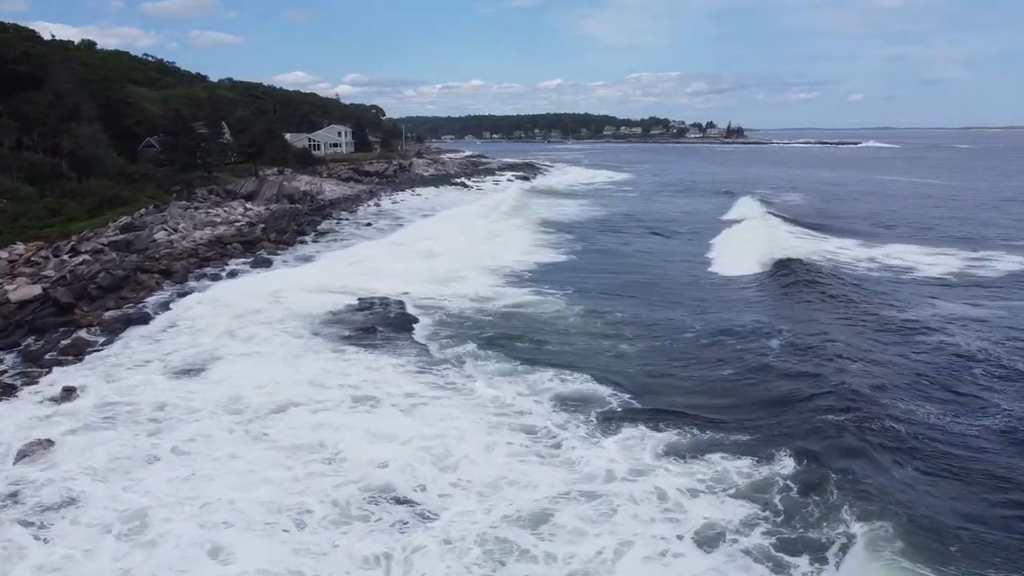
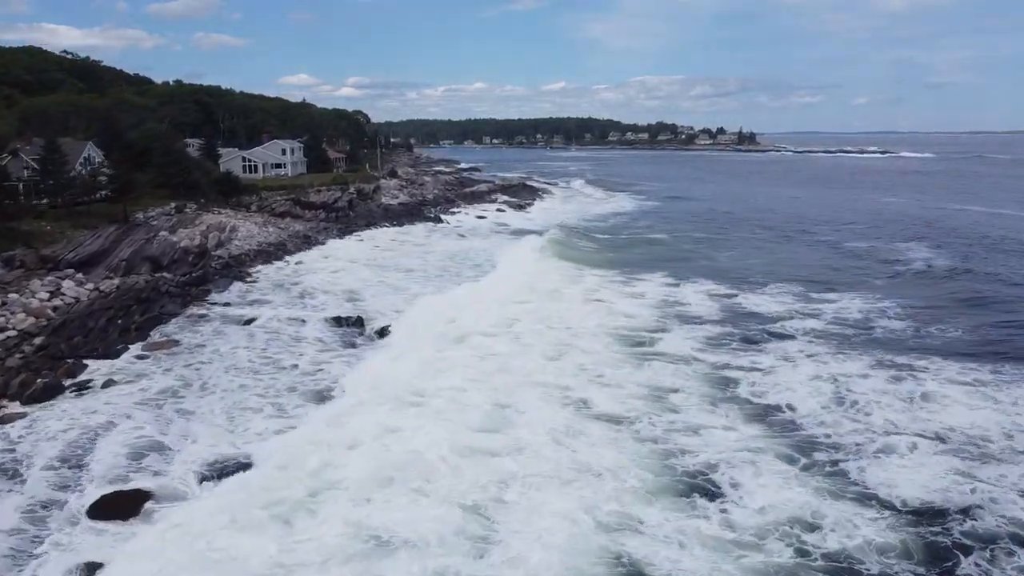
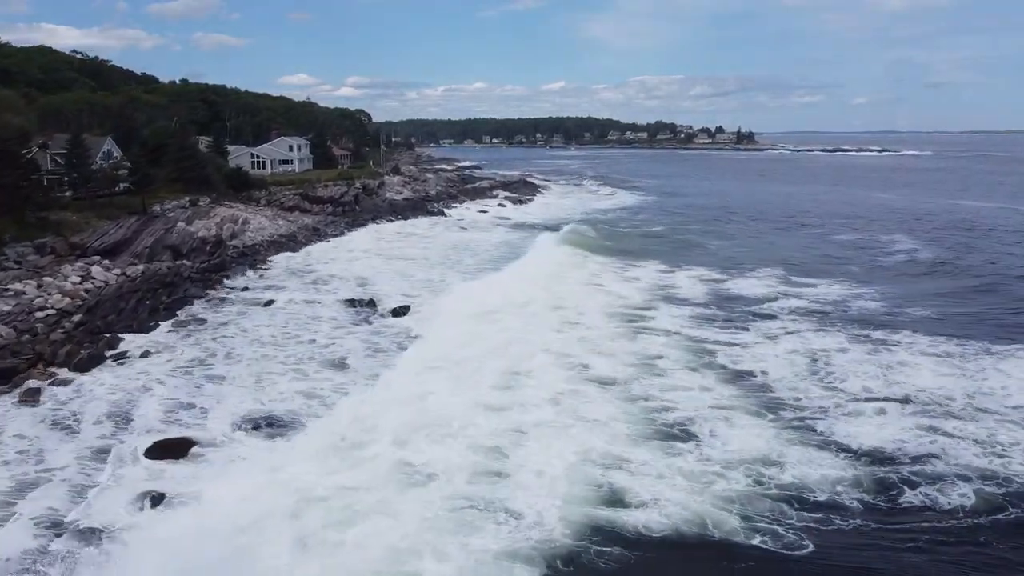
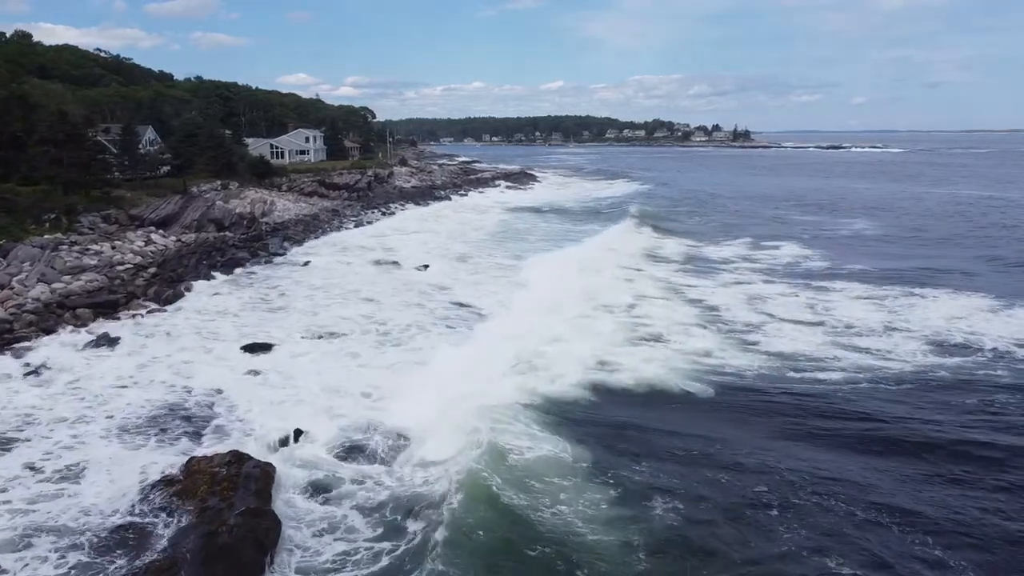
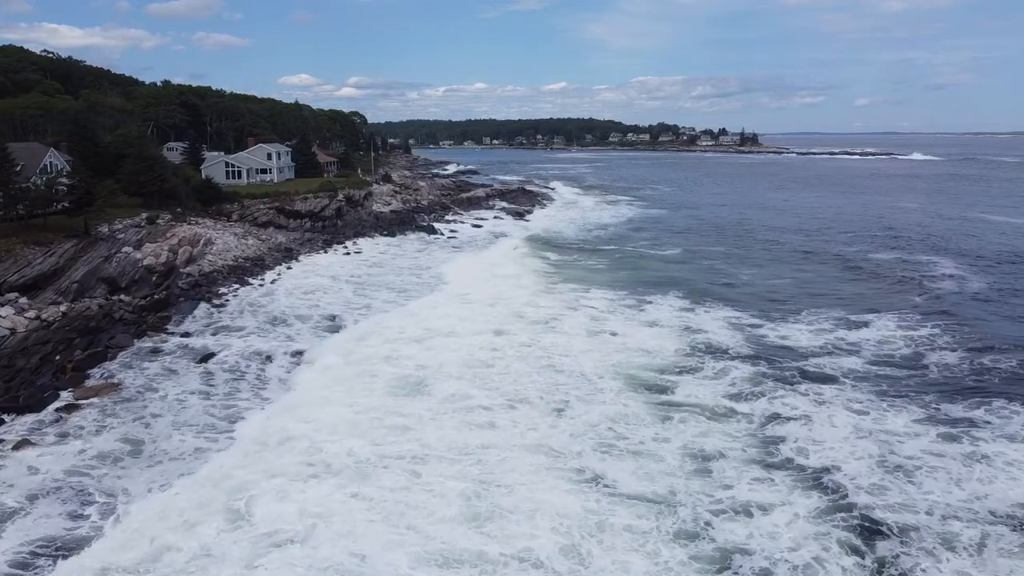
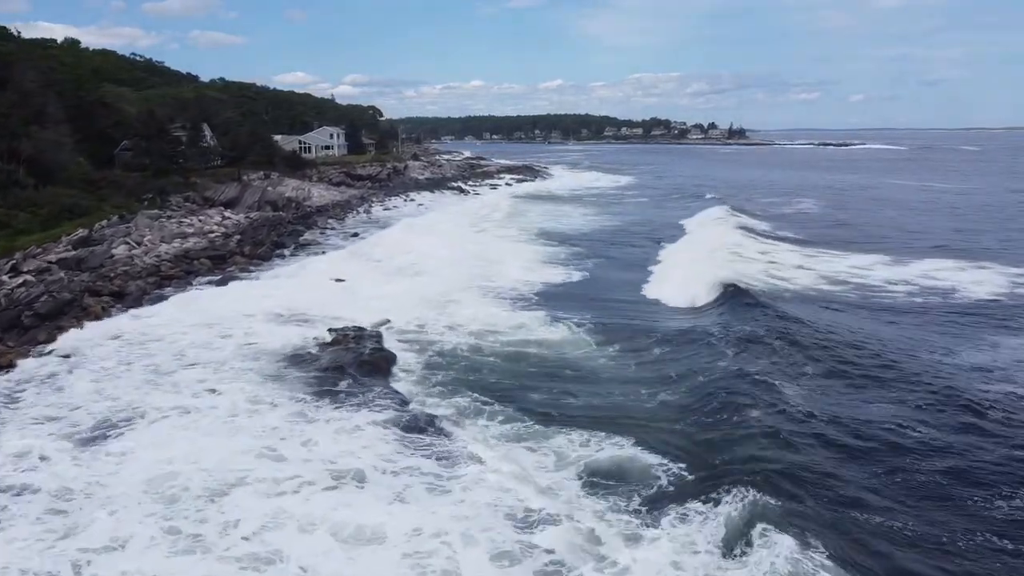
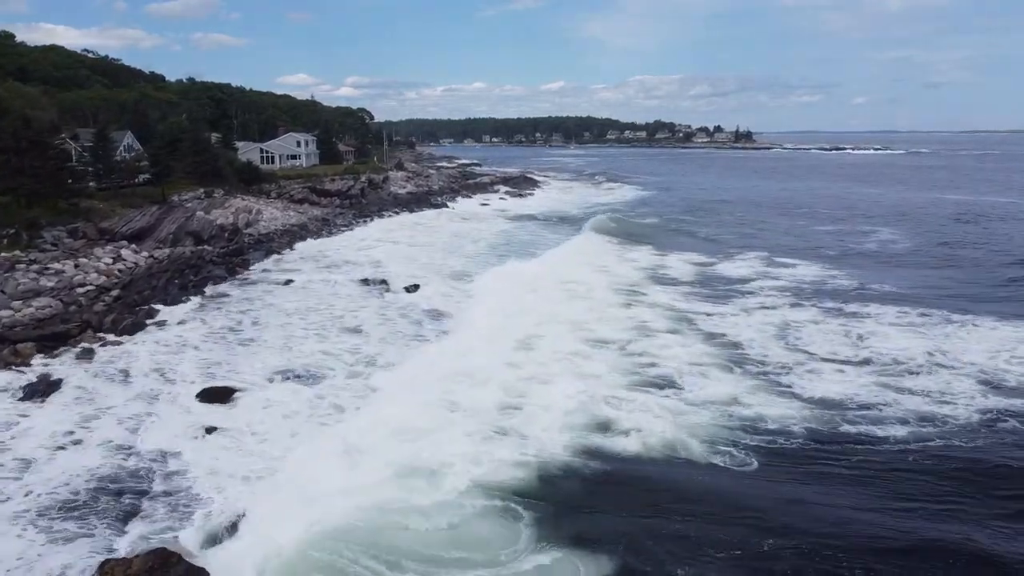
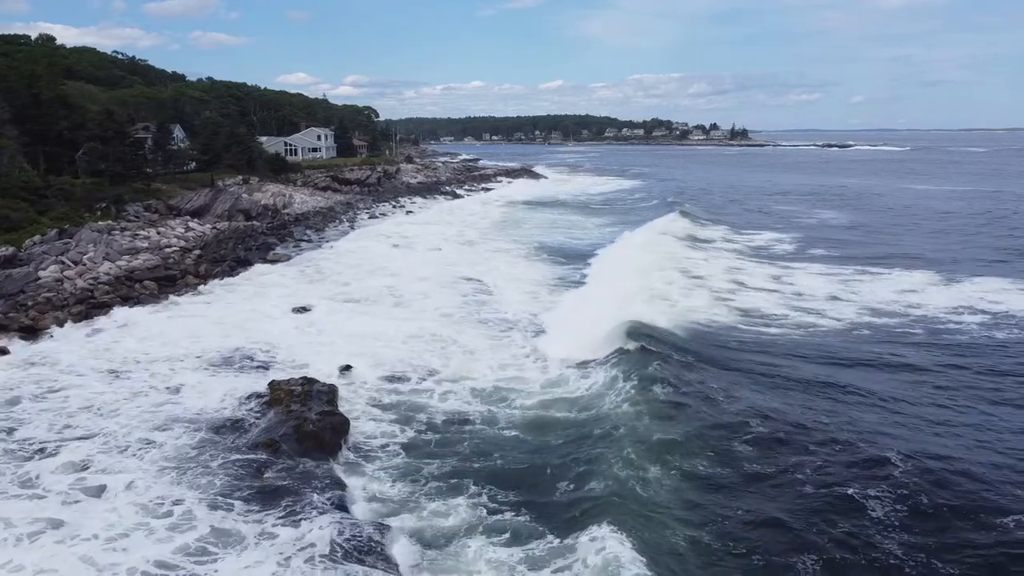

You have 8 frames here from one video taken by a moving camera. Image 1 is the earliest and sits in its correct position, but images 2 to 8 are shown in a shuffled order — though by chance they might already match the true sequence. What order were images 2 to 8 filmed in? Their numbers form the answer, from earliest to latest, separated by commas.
6, 8, 4, 7, 3, 2, 5
